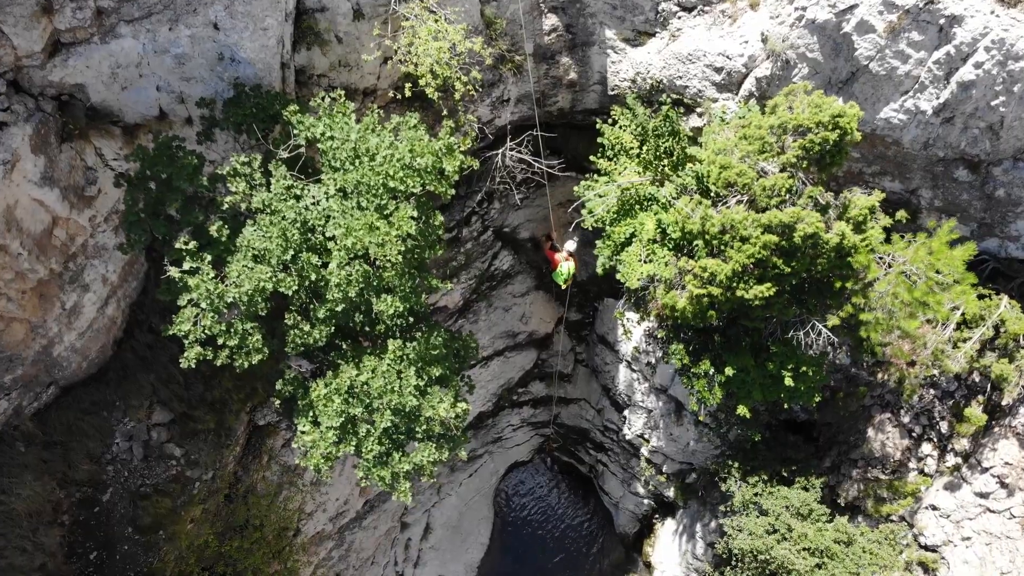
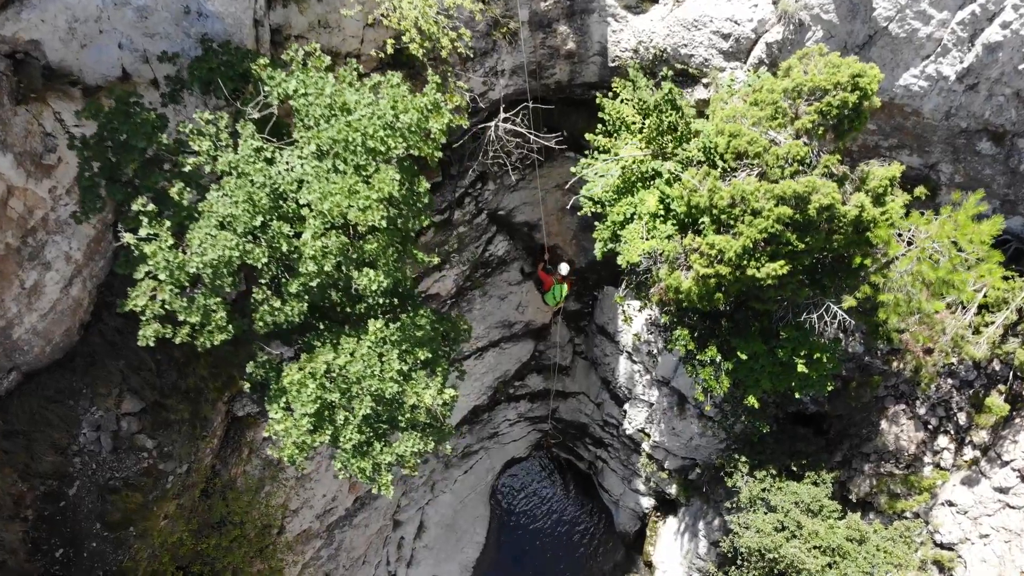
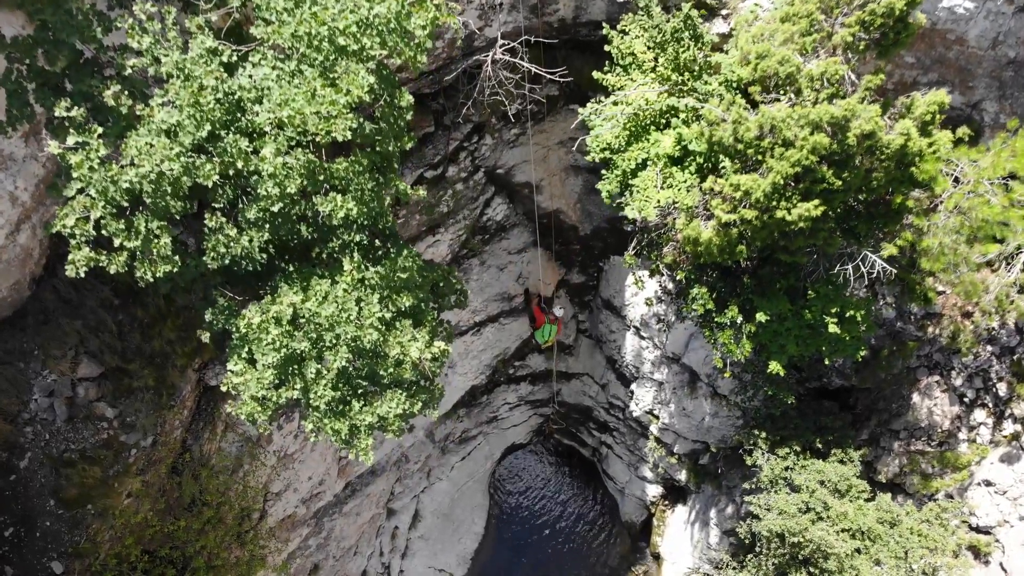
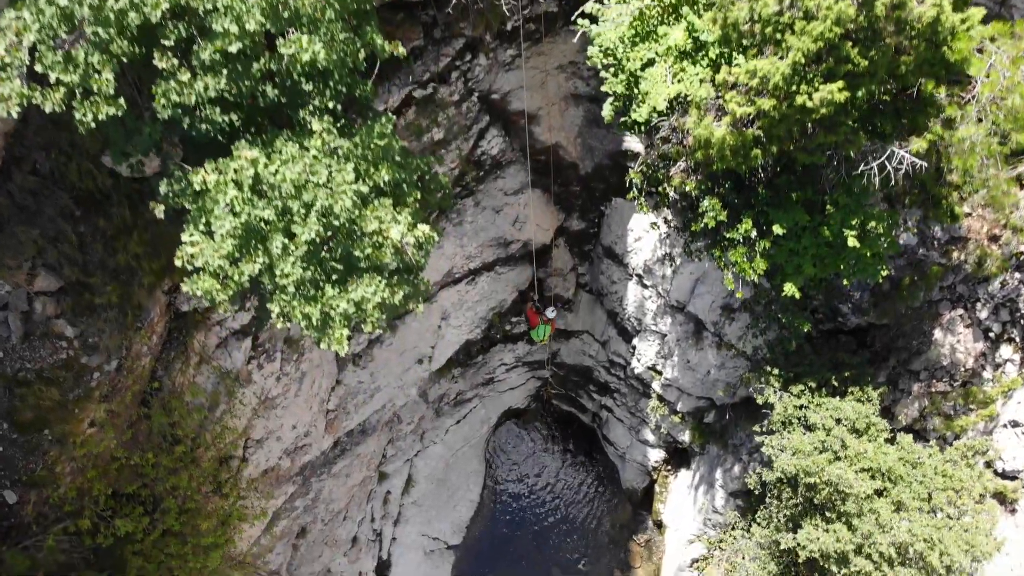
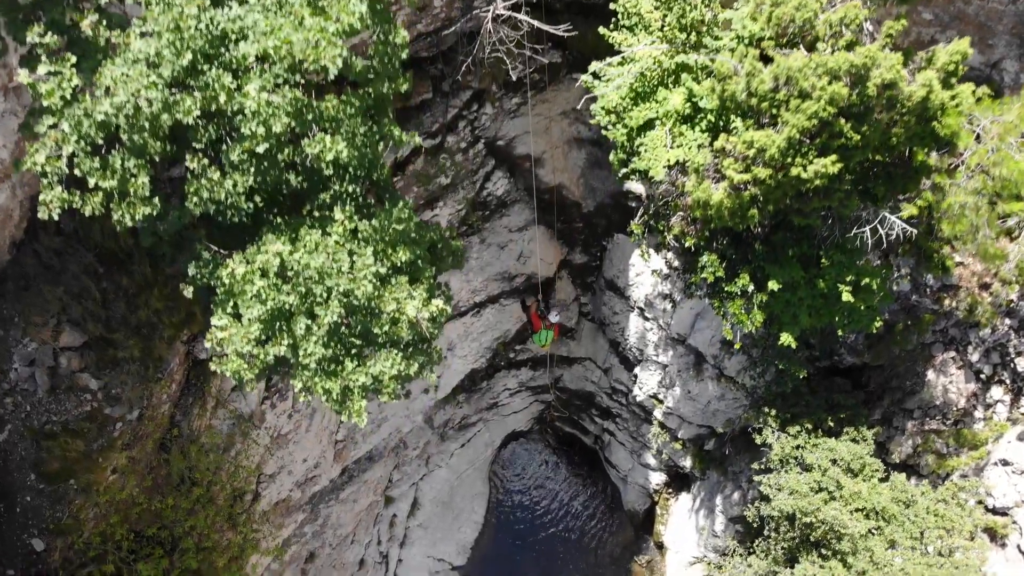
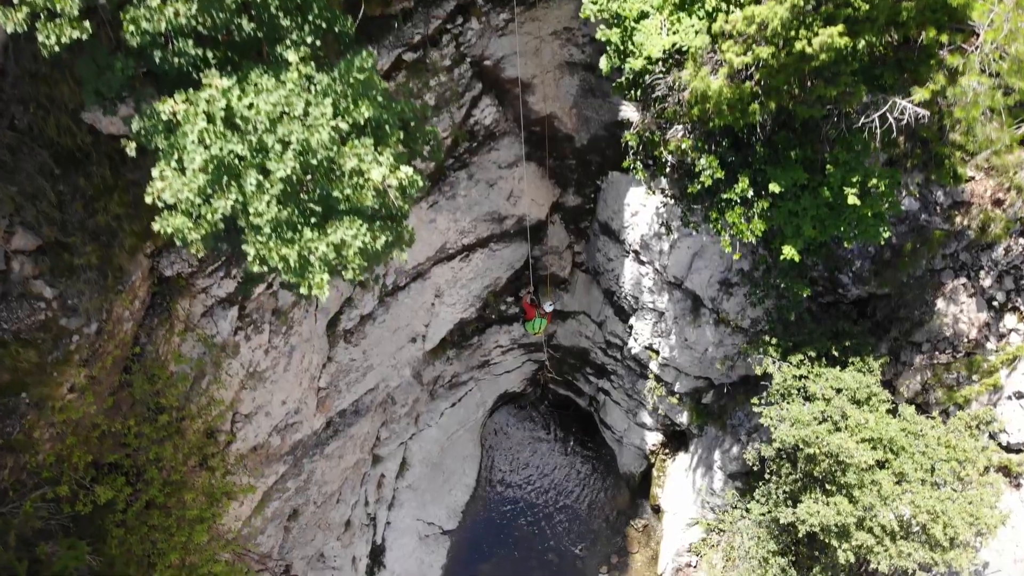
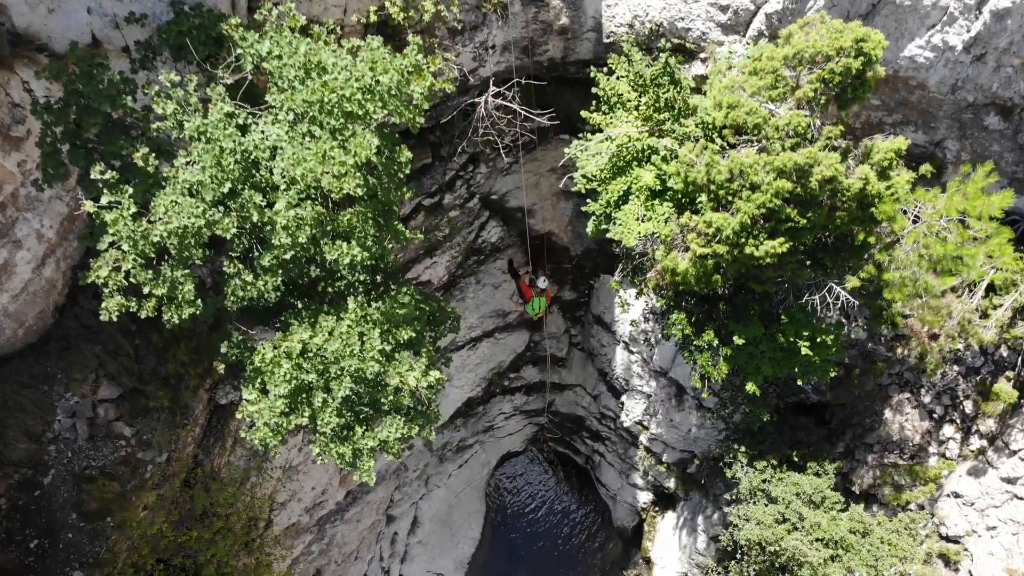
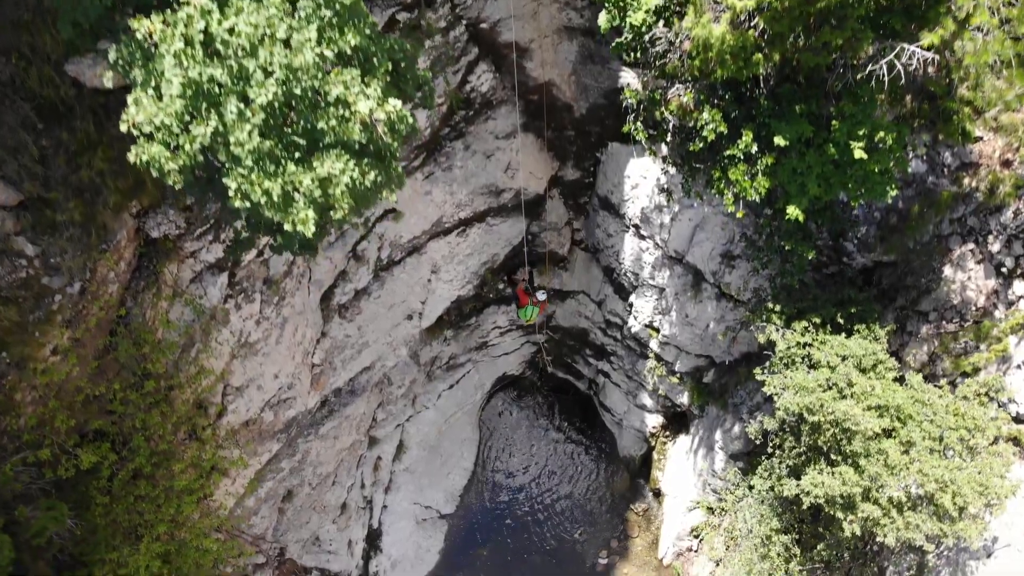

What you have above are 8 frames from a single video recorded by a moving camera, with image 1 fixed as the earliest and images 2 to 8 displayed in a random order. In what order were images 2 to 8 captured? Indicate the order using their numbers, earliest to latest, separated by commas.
2, 7, 3, 5, 4, 6, 8
